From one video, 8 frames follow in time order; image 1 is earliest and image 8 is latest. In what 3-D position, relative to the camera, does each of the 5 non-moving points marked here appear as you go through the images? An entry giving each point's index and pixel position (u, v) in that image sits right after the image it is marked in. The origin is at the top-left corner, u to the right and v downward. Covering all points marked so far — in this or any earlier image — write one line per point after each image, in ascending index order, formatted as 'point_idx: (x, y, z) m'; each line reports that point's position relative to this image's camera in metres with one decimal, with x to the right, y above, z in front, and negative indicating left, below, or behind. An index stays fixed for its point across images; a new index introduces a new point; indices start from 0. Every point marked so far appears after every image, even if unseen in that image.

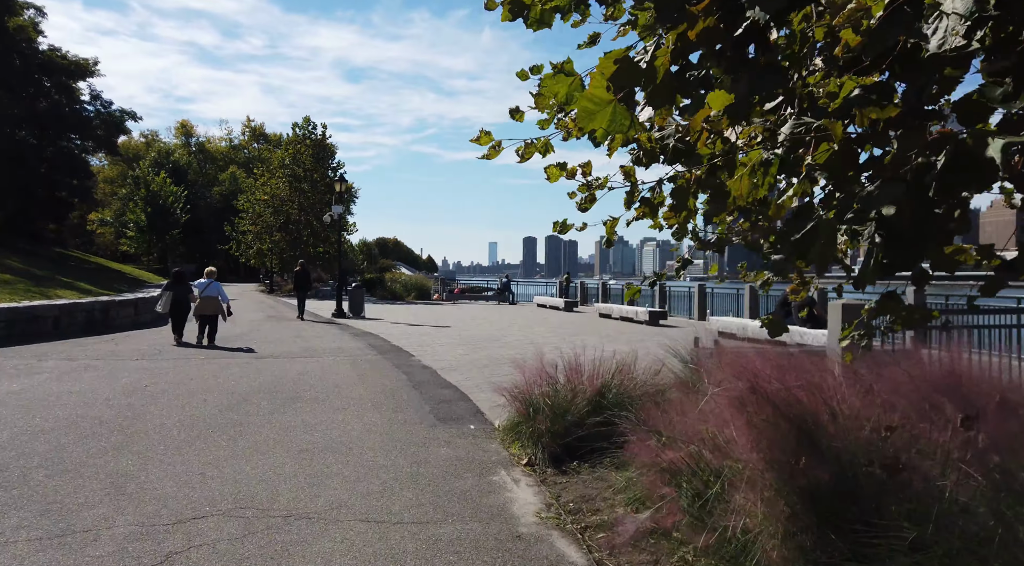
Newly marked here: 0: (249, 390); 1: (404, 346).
0: (-3.4, -1.4, +9.0) m
1: (-2.3, -1.4, +15.1) m
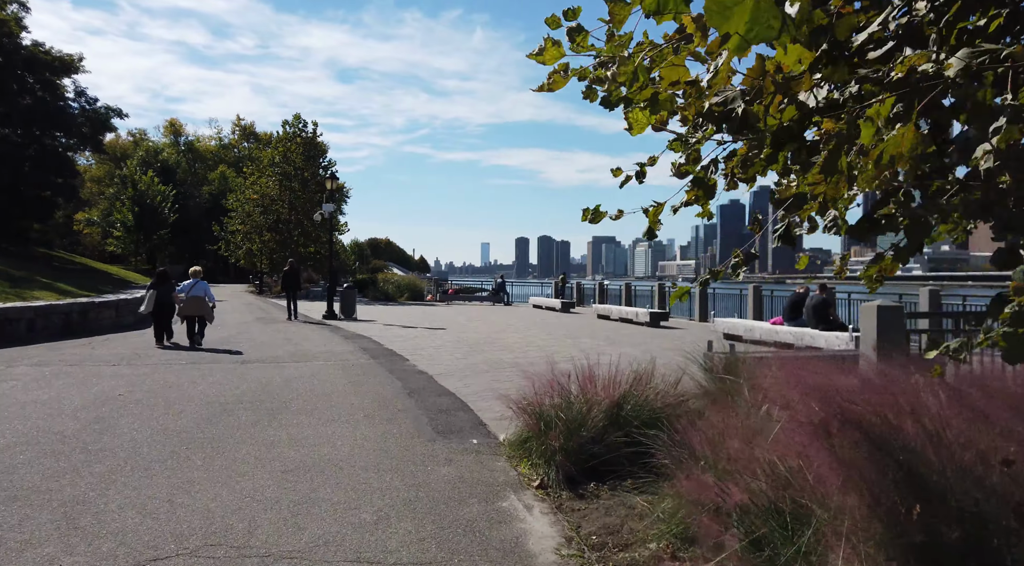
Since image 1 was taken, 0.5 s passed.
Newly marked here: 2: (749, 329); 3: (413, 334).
0: (-3.3, -1.4, +8.3) m
1: (-2.3, -1.4, +14.4) m
2: (+5.2, -1.0, +15.1) m
3: (-2.6, -1.3, +17.9) m
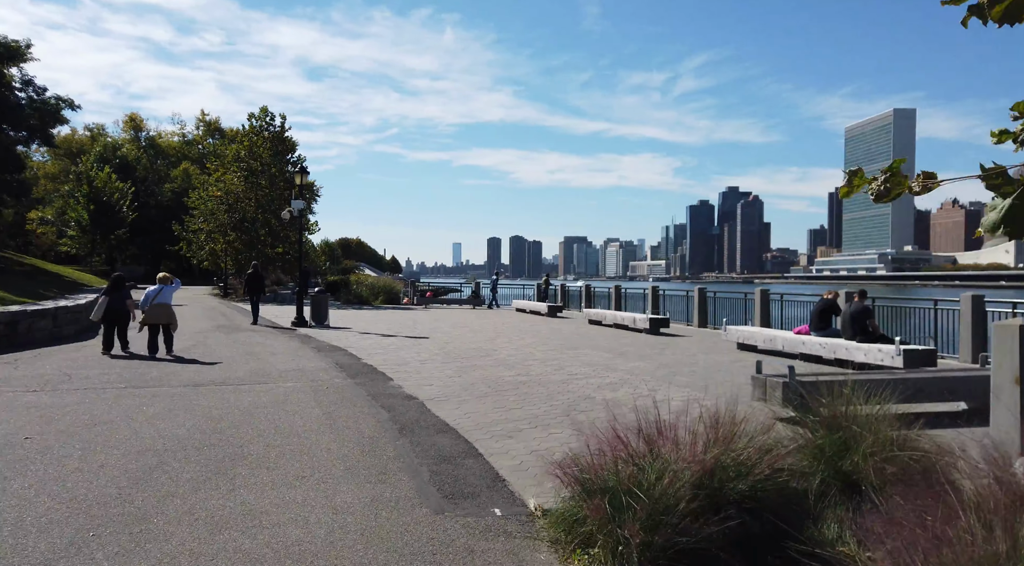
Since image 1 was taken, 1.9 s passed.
0: (-3.1, -1.5, +6.5) m
1: (-2.4, -1.5, +12.6) m
2: (+5.1, -1.1, +13.7) m
3: (-2.8, -1.4, +16.1) m
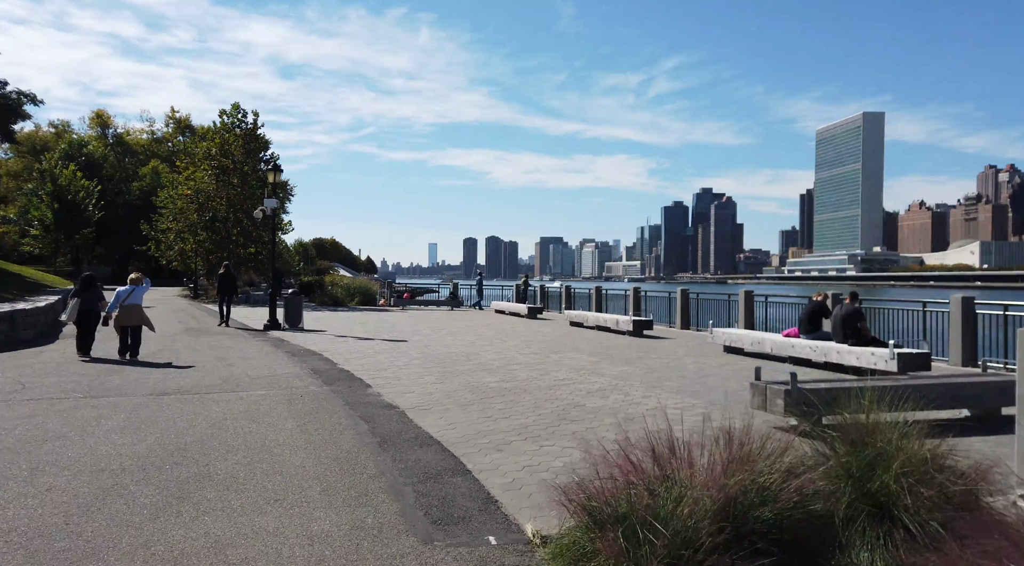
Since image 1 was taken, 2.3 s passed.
0: (-3.2, -1.5, +5.9) m
1: (-2.7, -1.5, +12.1) m
2: (+4.7, -1.1, +13.4) m
3: (-3.2, -1.5, +15.5) m
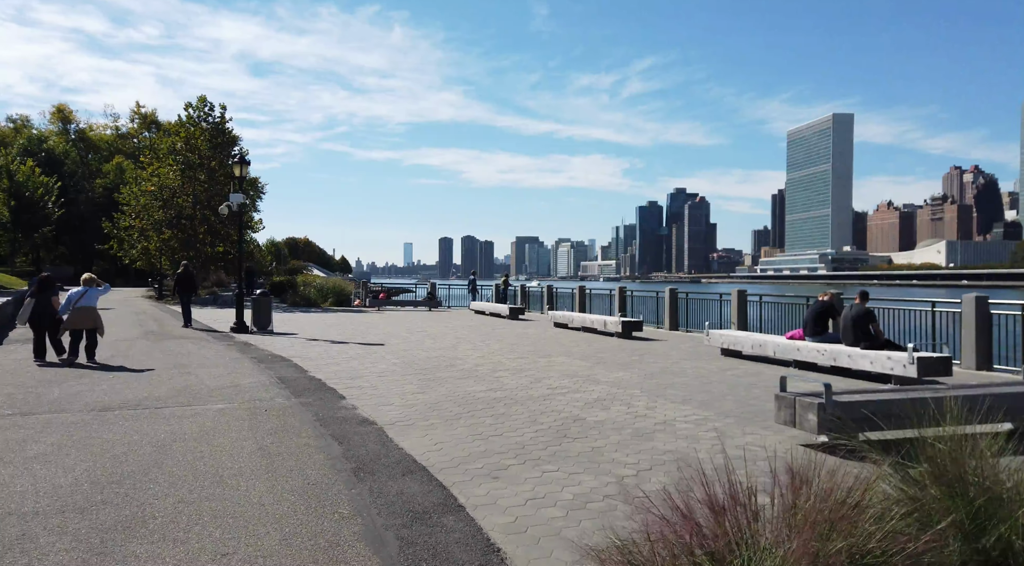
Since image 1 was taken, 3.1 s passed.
0: (-3.2, -1.5, +4.8) m
1: (-2.9, -1.5, +11.0) m
2: (+4.5, -1.1, +12.6) m
3: (-3.5, -1.5, +14.5) m
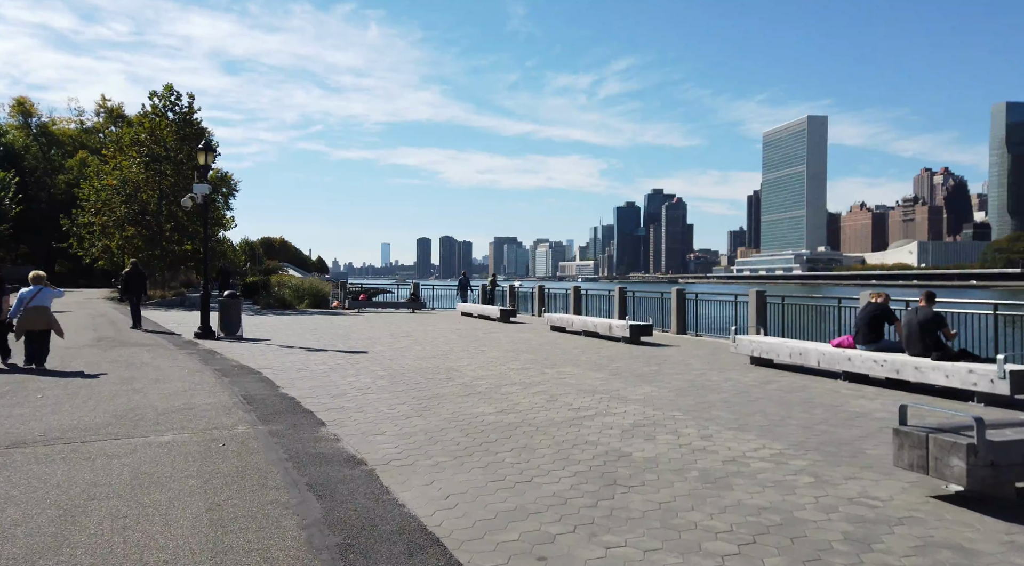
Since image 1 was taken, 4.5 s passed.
0: (-2.9, -1.5, +3.0) m
1: (-2.8, -1.5, +9.2) m
2: (+4.6, -1.1, +11.0) m
3: (-3.5, -1.5, +12.6) m
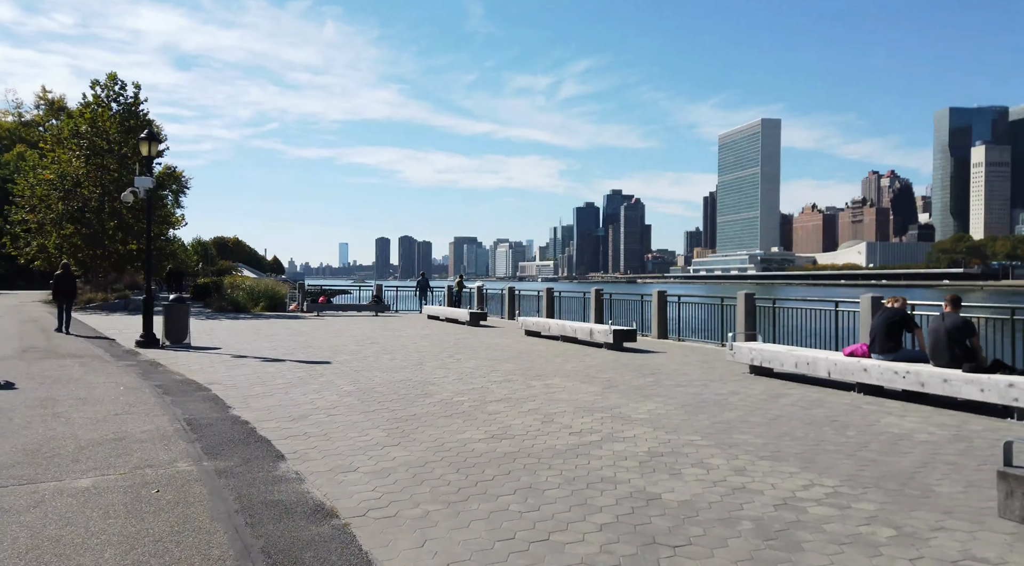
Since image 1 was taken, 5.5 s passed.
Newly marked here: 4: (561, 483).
0: (-2.6, -1.6, +1.7) m
1: (-2.9, -1.6, +7.9) m
2: (+4.3, -1.1, +10.1) m
3: (-3.8, -1.5, +11.3) m
4: (+0.4, -1.6, +5.7) m
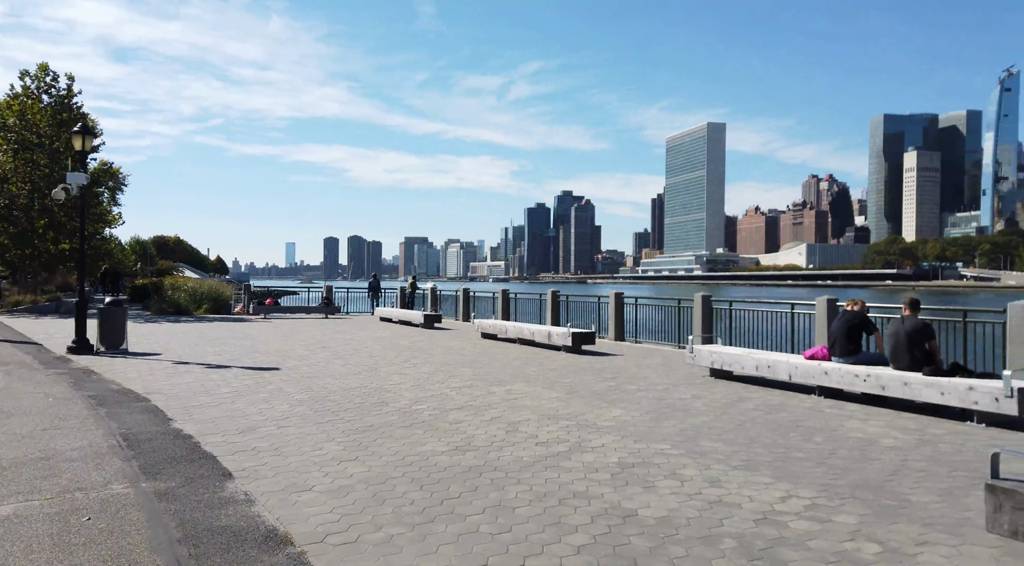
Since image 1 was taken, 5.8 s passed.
0: (-2.6, -1.7, +1.2) m
1: (-3.3, -1.6, +7.4) m
2: (+3.8, -1.2, +10.1) m
3: (-4.4, -1.6, +10.7) m
4: (+0.1, -1.7, +5.4) m
